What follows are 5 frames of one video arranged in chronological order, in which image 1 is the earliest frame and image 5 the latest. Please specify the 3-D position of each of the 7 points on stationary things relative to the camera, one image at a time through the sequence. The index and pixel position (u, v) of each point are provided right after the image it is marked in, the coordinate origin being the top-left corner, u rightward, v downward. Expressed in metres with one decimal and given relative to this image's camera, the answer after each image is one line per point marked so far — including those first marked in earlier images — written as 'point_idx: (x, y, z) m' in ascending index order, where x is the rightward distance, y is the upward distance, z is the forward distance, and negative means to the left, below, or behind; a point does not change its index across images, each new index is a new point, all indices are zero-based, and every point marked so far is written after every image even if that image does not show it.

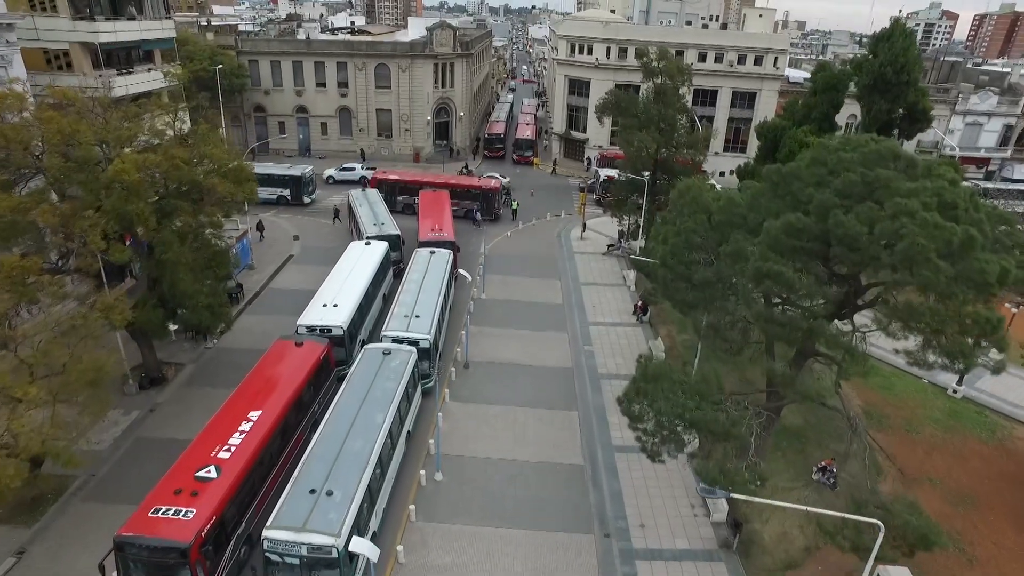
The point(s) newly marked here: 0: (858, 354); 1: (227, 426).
0: (+7.4, -1.4, +13.9) m
1: (-8.2, -4.0, +18.6) m
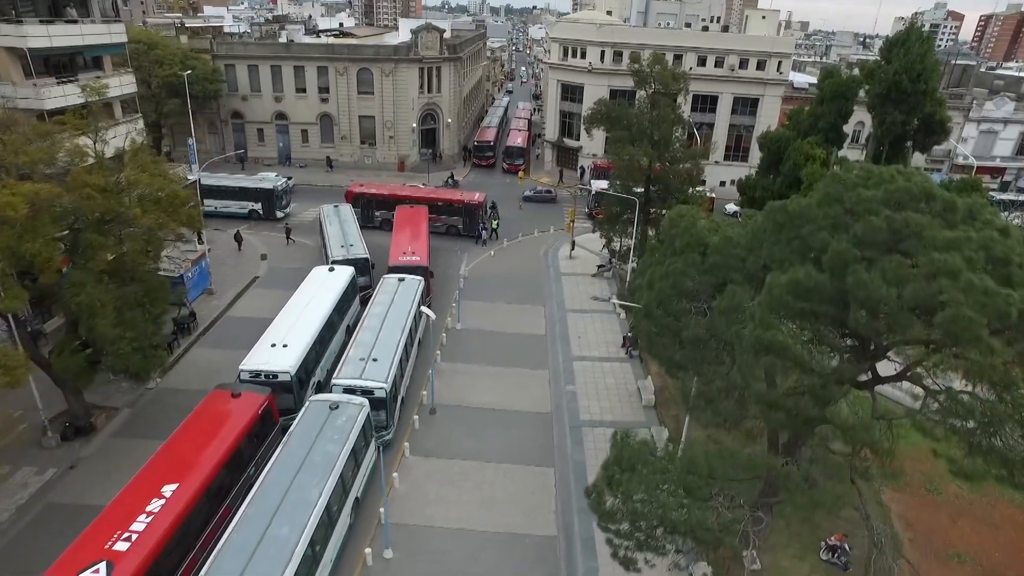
0: (+6.4, -2.7, +11.1) m
1: (-9.2, -5.3, +15.9) m
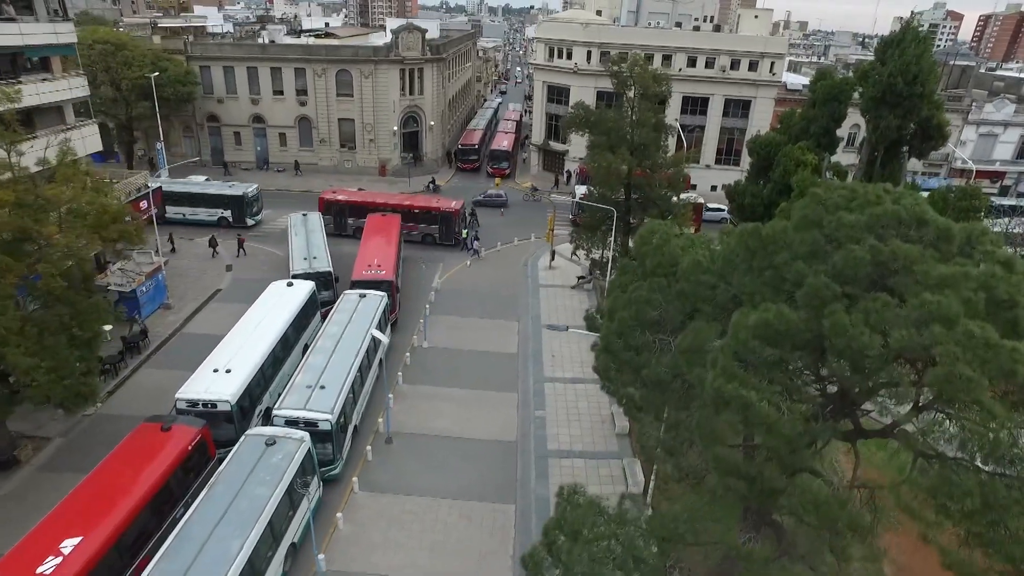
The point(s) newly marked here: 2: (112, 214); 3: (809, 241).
0: (+5.1, -3.4, +9.4) m
1: (-10.5, -5.9, +14.2) m
2: (-12.3, +2.3, +19.9) m
3: (+5.0, +0.8, +10.9) m
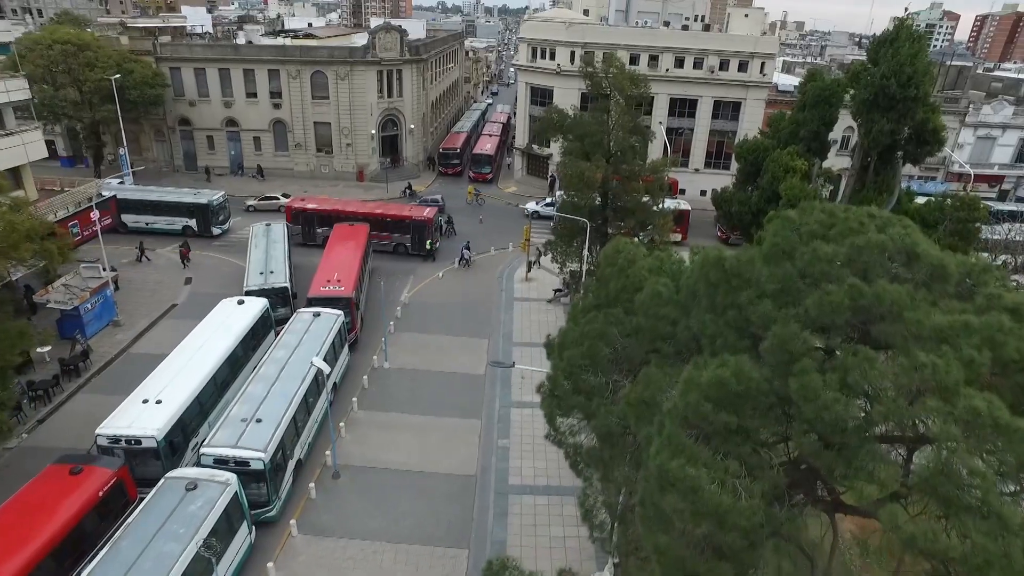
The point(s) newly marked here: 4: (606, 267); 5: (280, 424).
0: (+3.9, -4.0, +7.6) m
1: (-11.7, -6.6, +12.4) m
2: (-13.5, +1.6, +18.1) m
3: (+3.7, +0.2, +9.1) m
4: (+2.4, +0.5, +16.7) m
5: (-6.6, -3.9, +18.4) m
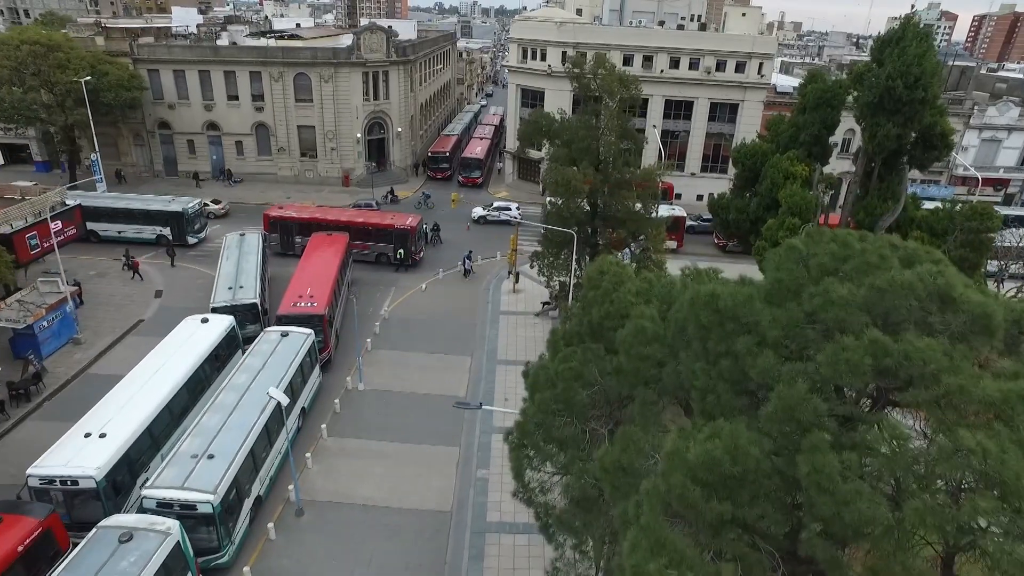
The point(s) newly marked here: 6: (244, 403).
0: (+3.3, -4.5, +6.0) m
1: (-12.3, -7.2, +10.7) m
2: (-14.2, +1.0, +16.5) m
3: (+3.1, -0.4, +7.5) m
4: (+1.8, -0.1, +15.1) m
5: (-7.2, -4.5, +16.8) m
6: (-7.8, -3.4, +18.9) m
